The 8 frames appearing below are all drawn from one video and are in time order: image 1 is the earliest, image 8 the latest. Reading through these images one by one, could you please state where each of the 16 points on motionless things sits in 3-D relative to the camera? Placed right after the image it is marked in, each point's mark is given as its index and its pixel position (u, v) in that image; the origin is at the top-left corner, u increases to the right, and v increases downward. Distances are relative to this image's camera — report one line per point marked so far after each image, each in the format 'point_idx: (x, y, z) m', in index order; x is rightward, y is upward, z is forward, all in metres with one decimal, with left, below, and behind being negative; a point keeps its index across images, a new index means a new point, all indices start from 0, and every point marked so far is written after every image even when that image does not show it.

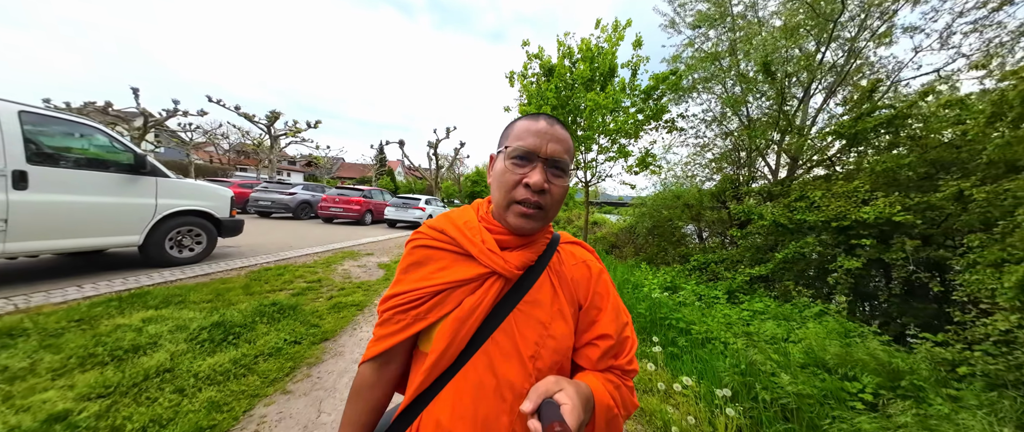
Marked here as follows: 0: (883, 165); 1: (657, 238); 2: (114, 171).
0: (+5.2, +0.7, +4.0) m
1: (+4.2, -0.7, +8.0) m
2: (-5.2, +0.6, +3.6) m
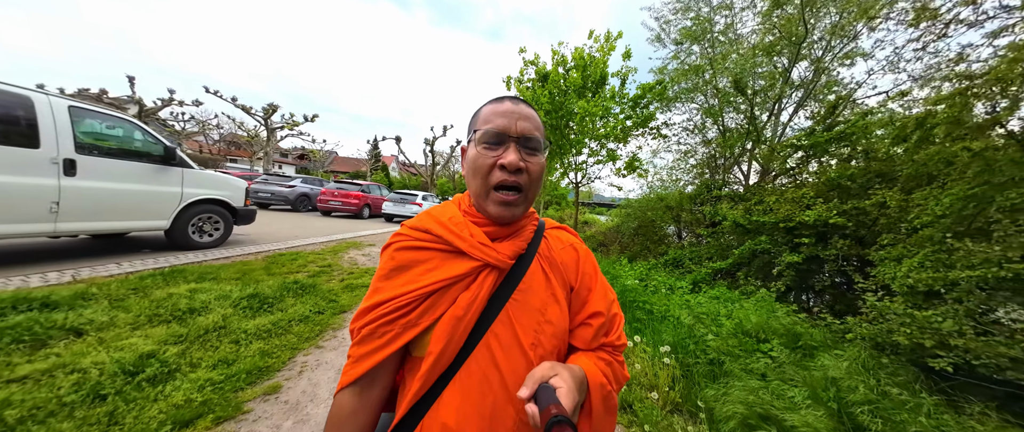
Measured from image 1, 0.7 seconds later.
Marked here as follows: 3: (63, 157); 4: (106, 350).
0: (+5.1, +0.7, +4.5) m
1: (+4.0, -0.7, +8.5) m
2: (-5.2, +0.8, +3.9) m
3: (-5.3, +0.7, +3.3) m
4: (-2.8, -0.9, +1.9) m
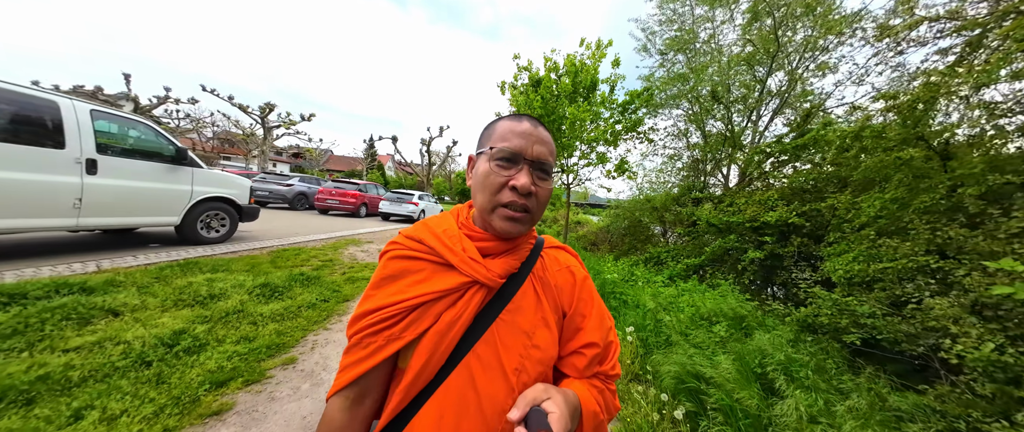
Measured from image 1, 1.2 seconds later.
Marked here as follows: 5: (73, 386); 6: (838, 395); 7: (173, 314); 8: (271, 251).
0: (+5.0, +0.6, +4.9) m
1: (+3.8, -0.7, +8.9) m
2: (-5.4, +0.8, +4.2) m
3: (-5.5, +0.8, +3.5) m
4: (-3.0, -0.9, +2.2) m
5: (-2.6, -1.0, +1.7) m
6: (+1.9, -1.1, +1.6) m
7: (-3.0, -0.9, +2.5) m
8: (-4.1, -0.6, +4.7) m
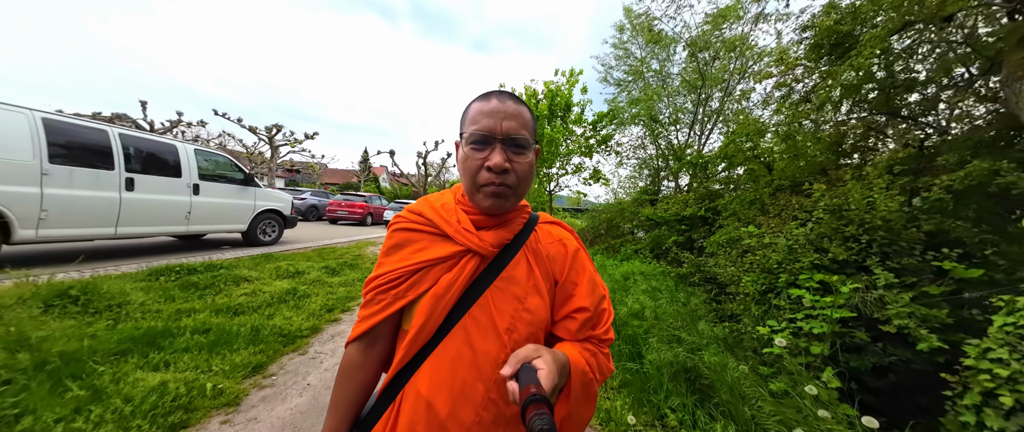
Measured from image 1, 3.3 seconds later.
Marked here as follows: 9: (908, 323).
0: (+4.7, +0.8, +6.5) m
1: (+3.4, -0.7, +10.4) m
2: (-5.7, +0.7, +5.6) m
3: (-5.8, +0.6, +5.0) m
4: (-3.2, -0.9, +3.6) m
5: (-2.8, -1.0, +3.1) m
6: (+1.7, -0.9, +3.1) m
7: (-3.2, -0.9, +3.9) m
8: (-4.4, -0.7, +6.1) m
9: (+2.6, -0.7, +1.8) m
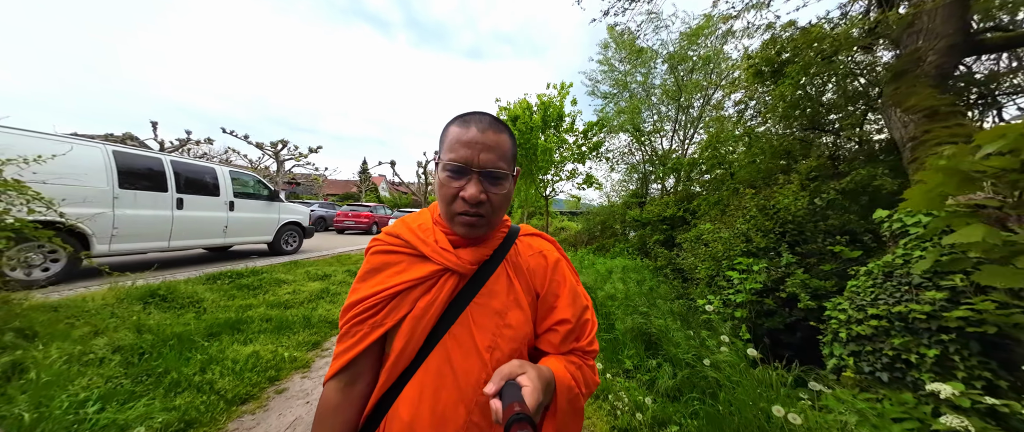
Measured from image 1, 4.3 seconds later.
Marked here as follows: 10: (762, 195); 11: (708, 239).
0: (+4.6, +0.8, +7.2) m
1: (+3.4, -0.8, +11.1) m
2: (-5.8, +0.4, +6.3) m
3: (-5.8, +0.3, +5.6) m
4: (-3.2, -1.1, +4.3) m
5: (-2.8, -1.2, +3.8) m
6: (+1.7, -1.0, +3.8) m
7: (-3.2, -1.1, +4.5) m
8: (-4.4, -1.0, +6.7) m
9: (+2.6, -0.7, +2.5) m
10: (+3.3, +0.3, +3.6) m
11: (+2.7, -0.3, +3.9) m
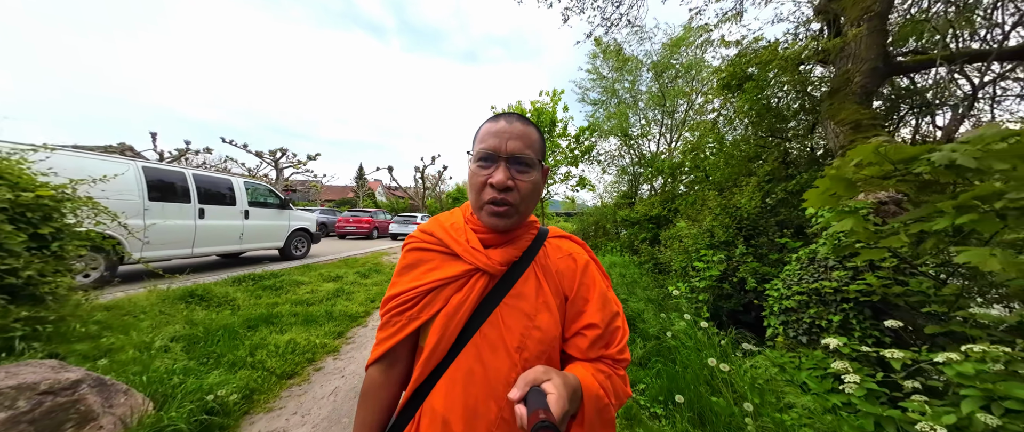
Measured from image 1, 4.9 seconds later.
0: (+4.5, +0.8, +7.8) m
1: (+3.3, -0.9, +11.6) m
2: (-5.8, +0.2, +6.7) m
3: (-5.9, +0.2, +6.0) m
4: (-3.2, -1.2, +4.7) m
5: (-2.9, -1.3, +4.2) m
6: (+1.6, -1.0, +4.2) m
7: (-3.3, -1.2, +4.9) m
8: (-4.4, -1.1, +7.1) m
9: (+2.5, -0.6, +2.9) m
10: (+3.2, +0.3, +4.1) m
11: (+2.7, -0.3, +4.4) m
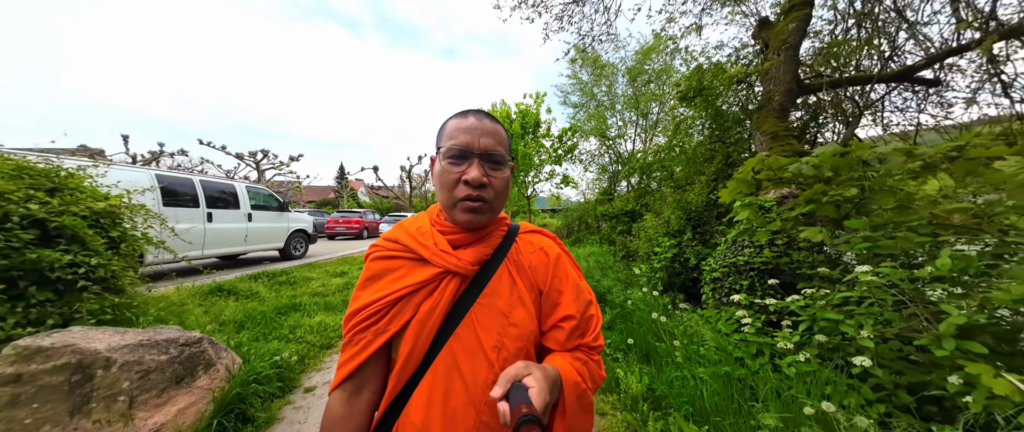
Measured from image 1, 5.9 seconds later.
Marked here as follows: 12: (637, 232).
0: (+4.1, +1.0, +8.6) m
1: (+2.8, -0.7, +12.4) m
2: (-6.1, +0.1, +7.0) m
3: (-6.1, +0.1, +6.4) m
4: (-3.4, -1.2, +5.2) m
5: (-3.0, -1.3, +4.7) m
6: (+1.5, -0.9, +5.0) m
7: (-3.4, -1.2, +5.4) m
8: (-4.7, -1.2, +7.5) m
9: (+2.4, -0.5, +3.7) m
10: (+3.0, +0.4, +4.9) m
11: (+2.5, -0.2, +5.1) m
12: (+2.6, -0.3, +5.8) m
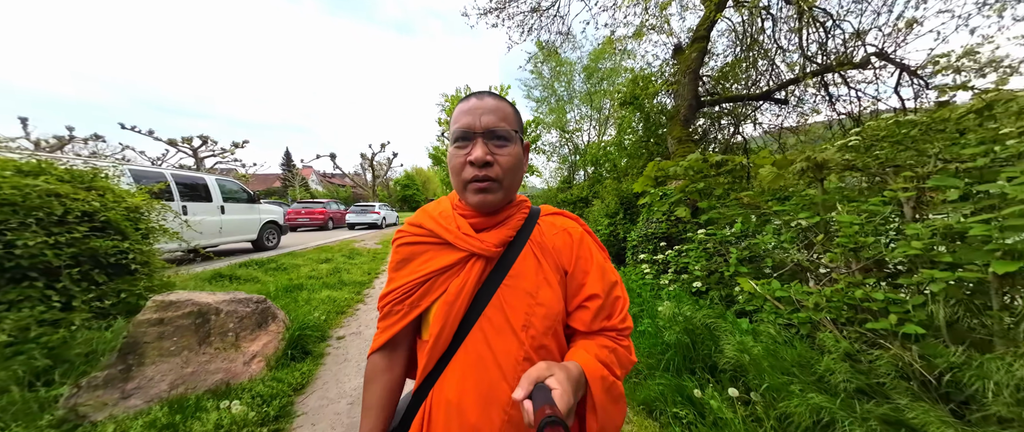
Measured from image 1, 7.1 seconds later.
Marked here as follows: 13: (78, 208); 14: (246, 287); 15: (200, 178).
0: (+3.0, +1.5, +10.0) m
1: (+1.2, 0.0, +13.6) m
2: (-6.9, +0.3, +7.2) m
3: (-6.9, +0.3, +6.5) m
4: (-3.9, -1.0, +5.7) m
5: (-3.5, -1.1, +5.3) m
6: (+0.9, -0.6, +6.1) m
7: (-4.0, -1.0, +6.0) m
8: (-5.6, -0.9, +7.9) m
9: (+2.0, -0.3, +5.0) m
10: (+2.4, +0.8, +6.2) m
11: (+1.9, +0.1, +6.4) m
12: (+1.9, 0.0, +7.1) m
13: (-4.2, +0.1, +2.7) m
14: (-4.1, -1.1, +4.3) m
15: (-7.1, +0.8, +6.3) m
